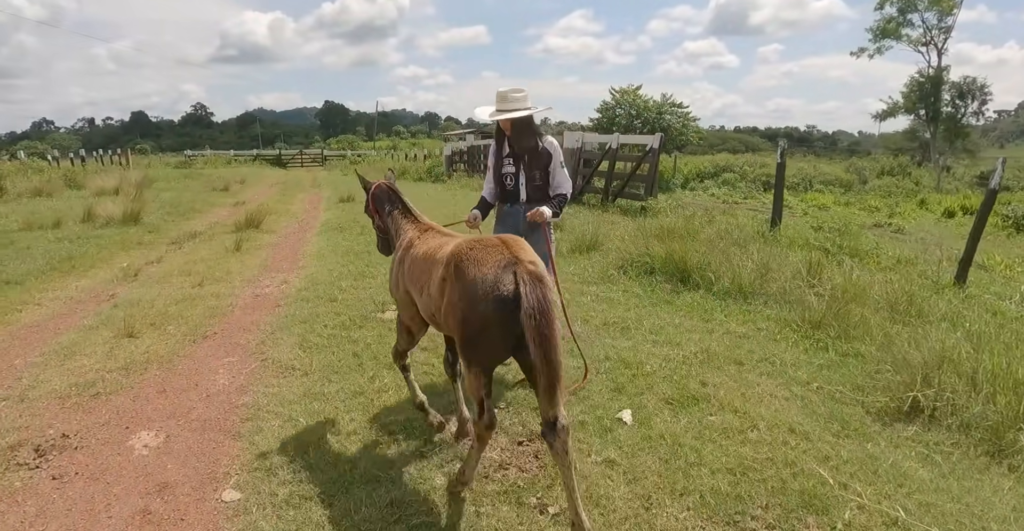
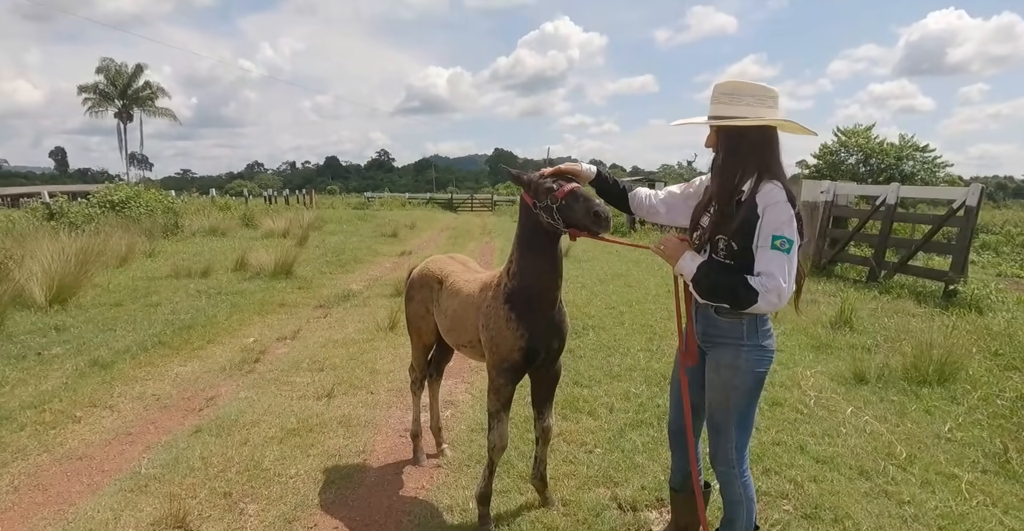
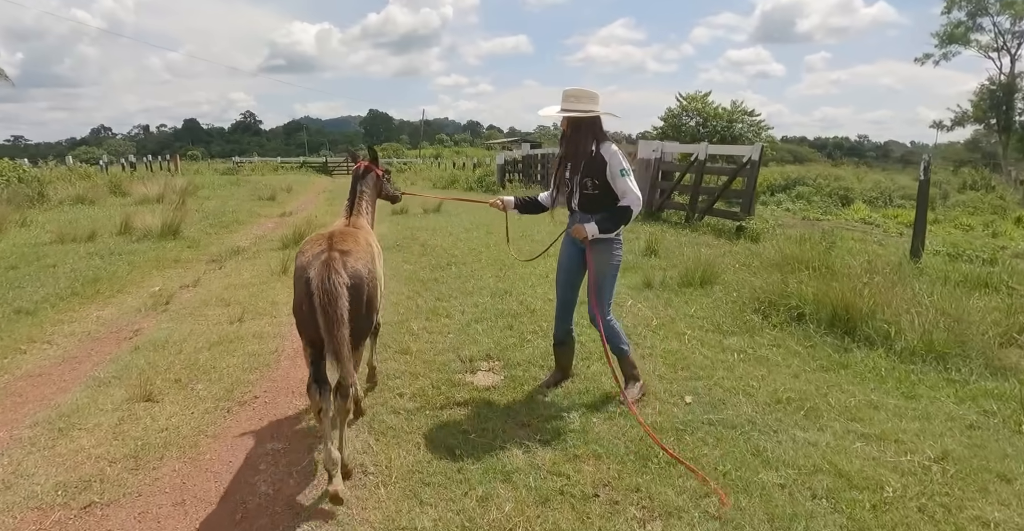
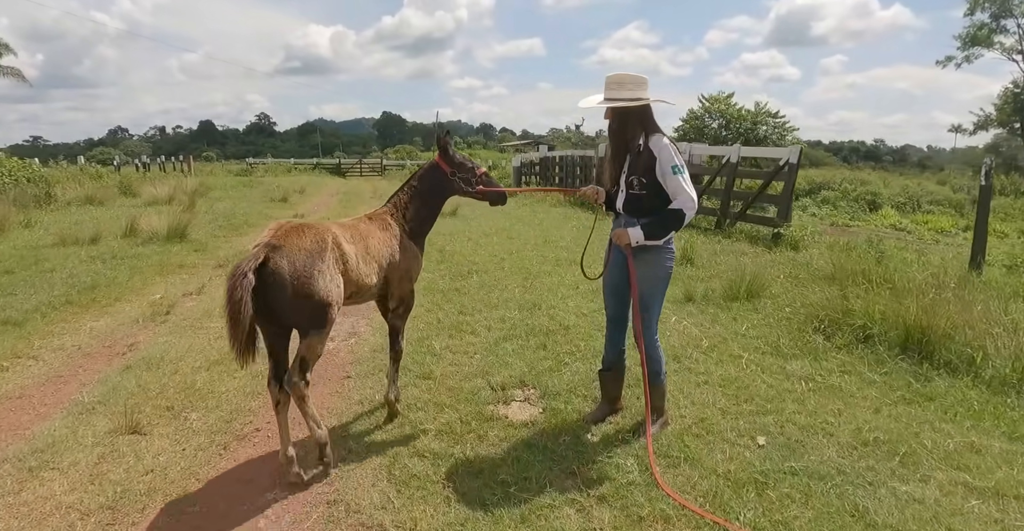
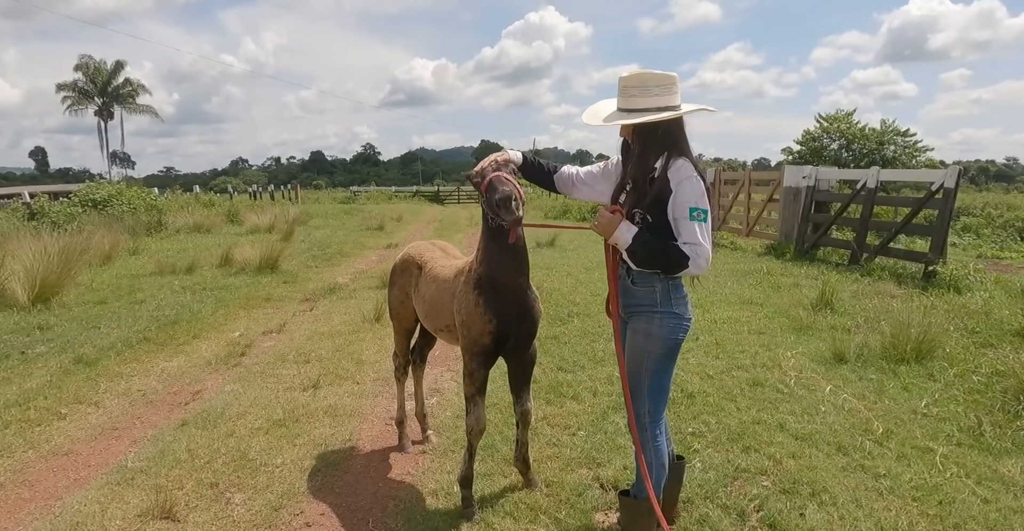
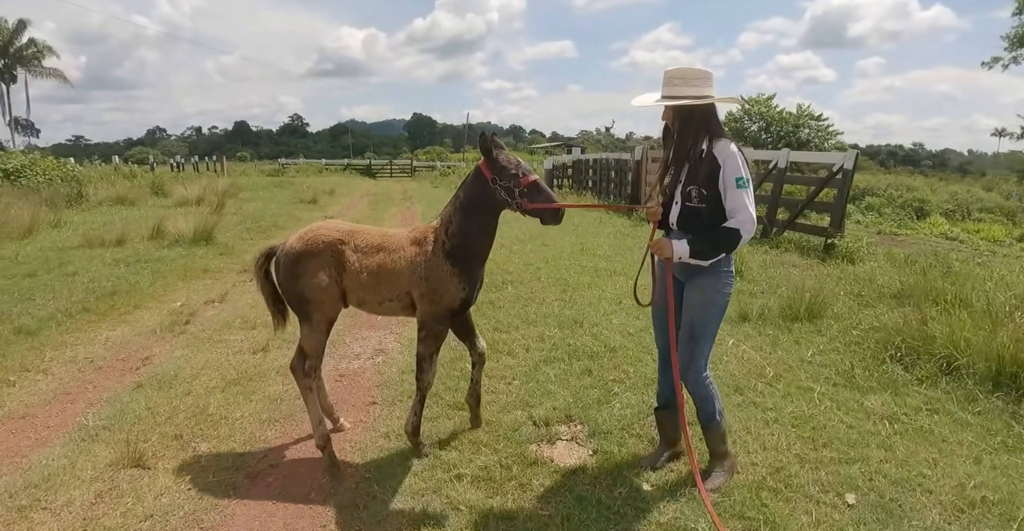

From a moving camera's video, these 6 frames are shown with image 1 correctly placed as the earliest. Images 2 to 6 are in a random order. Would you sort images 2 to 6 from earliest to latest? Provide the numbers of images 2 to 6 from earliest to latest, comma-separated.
3, 4, 6, 2, 5
